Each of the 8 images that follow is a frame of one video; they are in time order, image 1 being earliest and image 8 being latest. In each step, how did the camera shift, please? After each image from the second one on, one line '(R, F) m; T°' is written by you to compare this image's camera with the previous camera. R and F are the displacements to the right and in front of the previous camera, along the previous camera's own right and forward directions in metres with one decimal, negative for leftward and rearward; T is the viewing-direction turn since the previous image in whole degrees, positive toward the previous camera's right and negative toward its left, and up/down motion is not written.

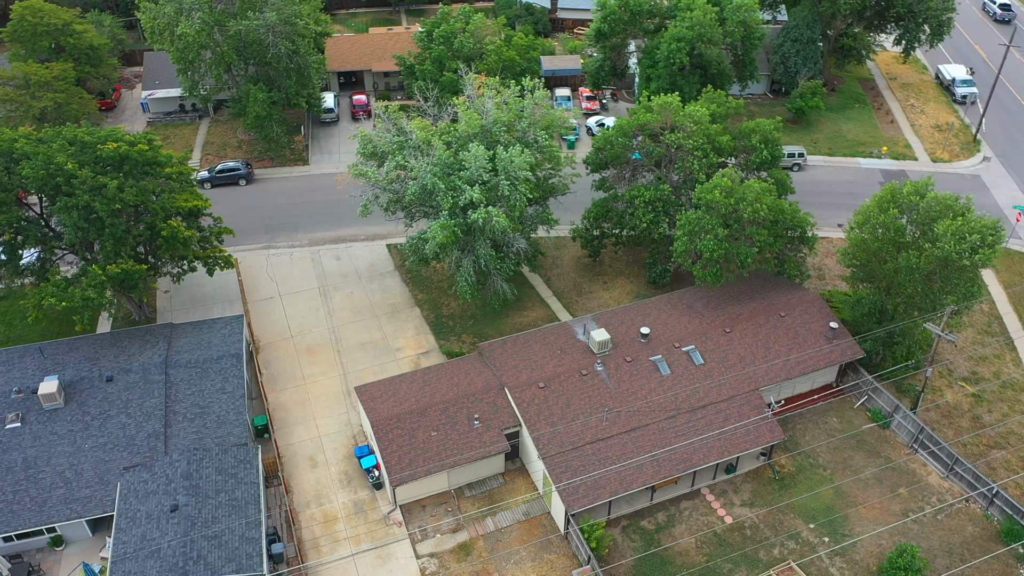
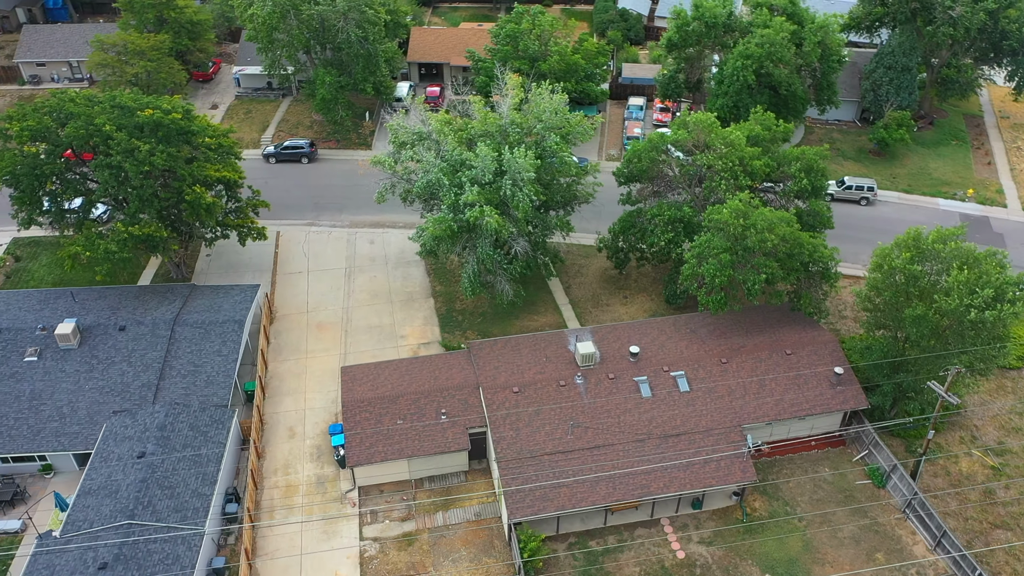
(+5.4, +0.4) m; -9°
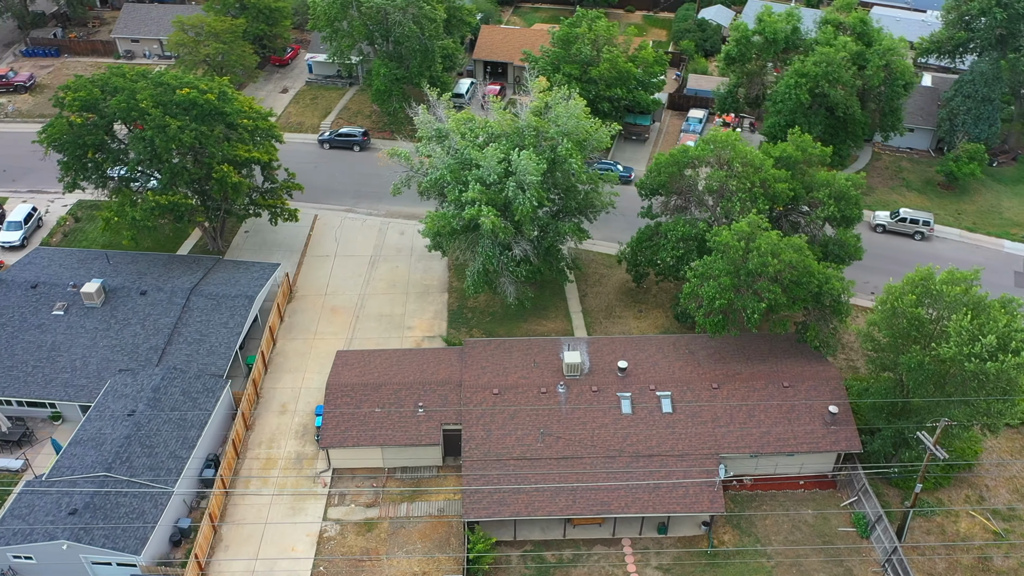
(+4.3, +0.3) m; -7°
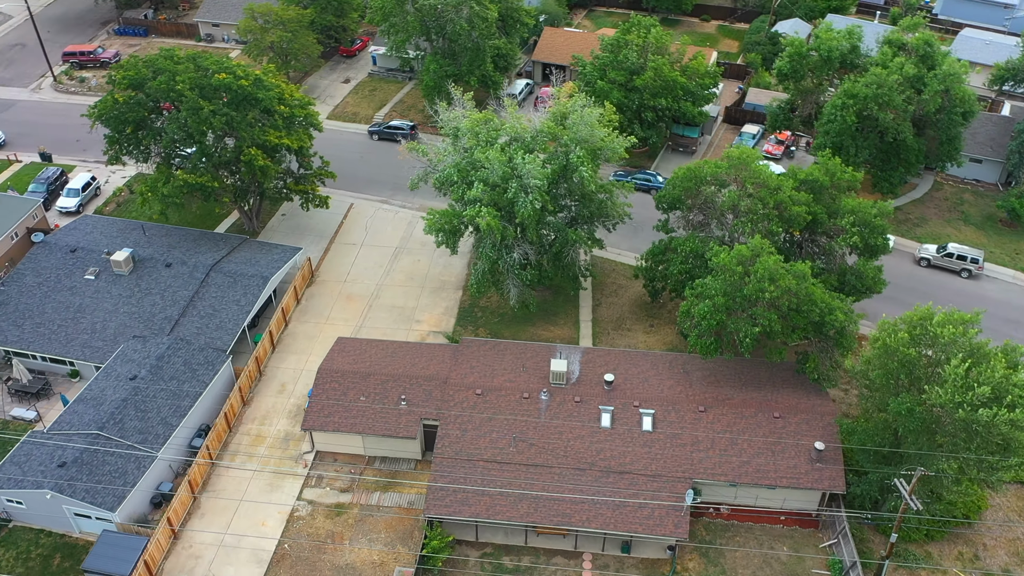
(+3.9, +0.2) m; -7°
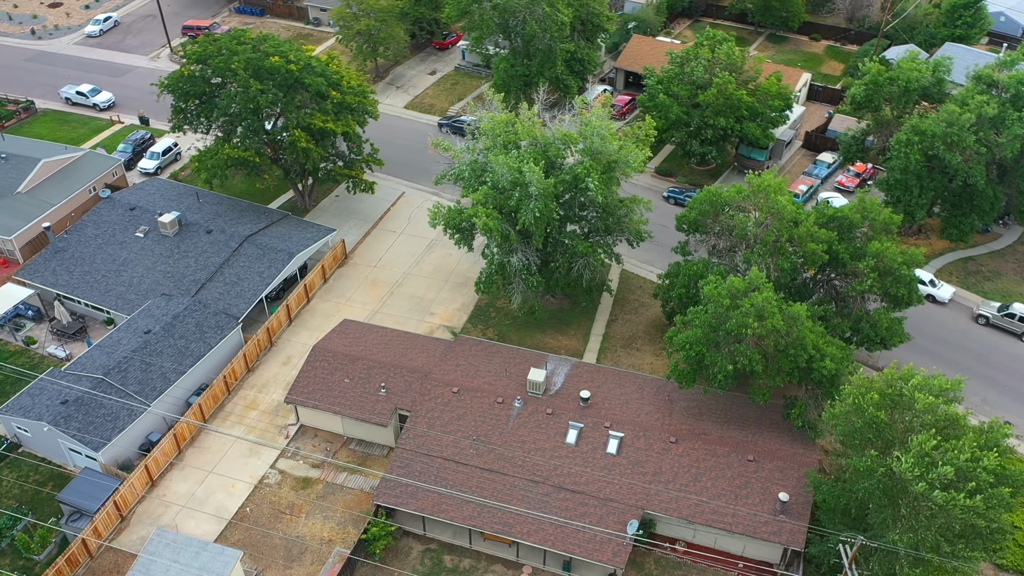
(+5.5, +0.5) m; -9°
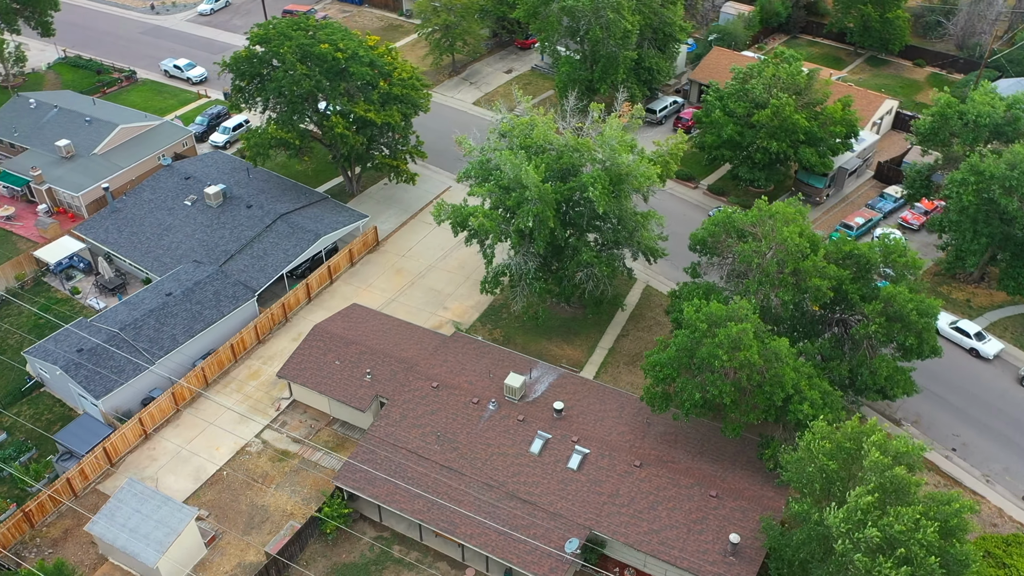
(+5.0, +0.5) m; -8°
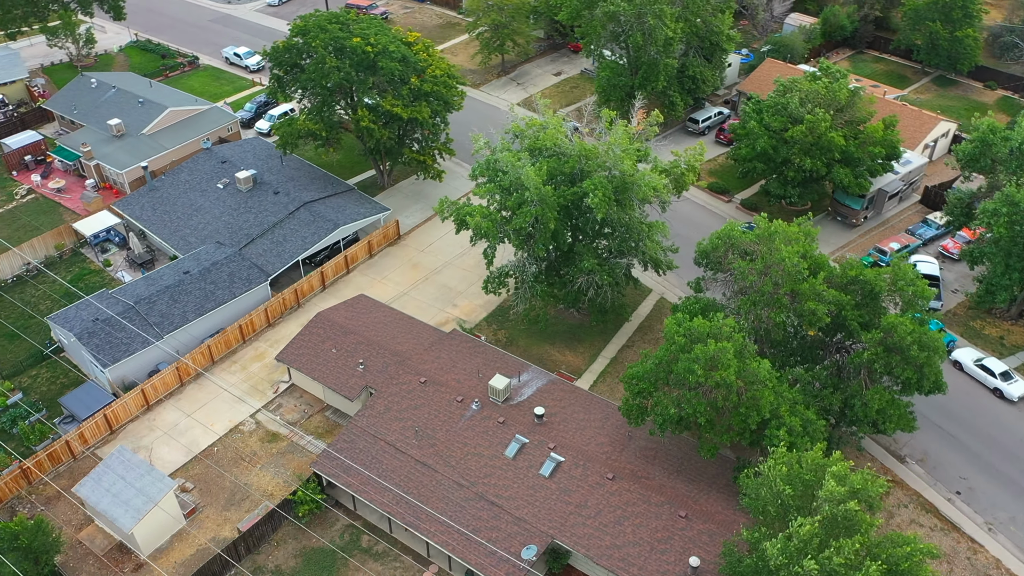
(+3.2, +0.3) m; -5°
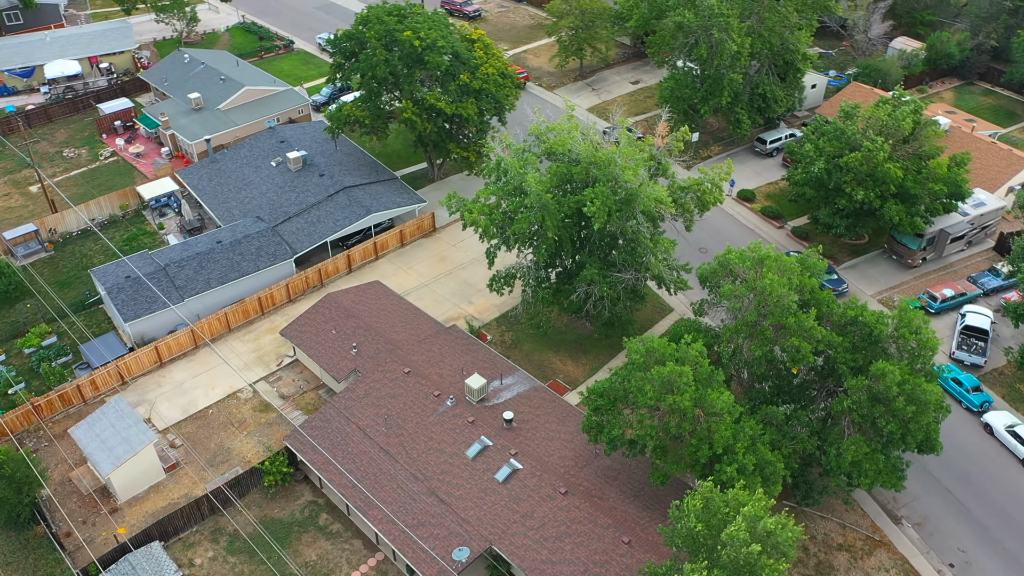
(+5.1, +0.6) m; -8°
